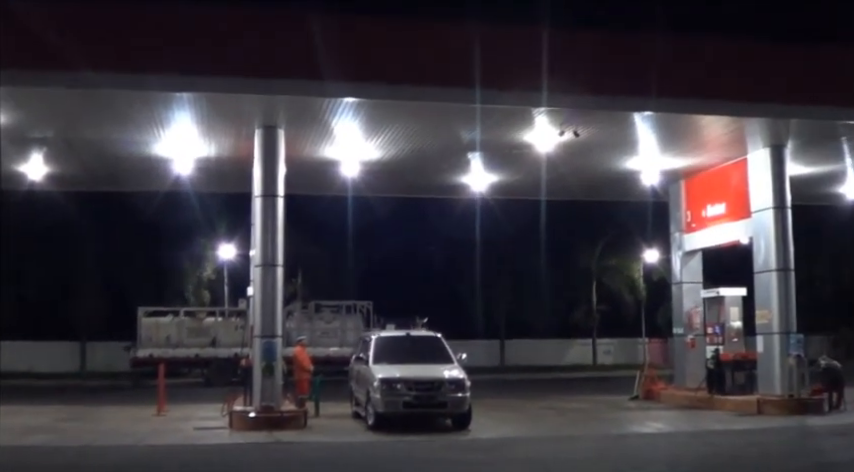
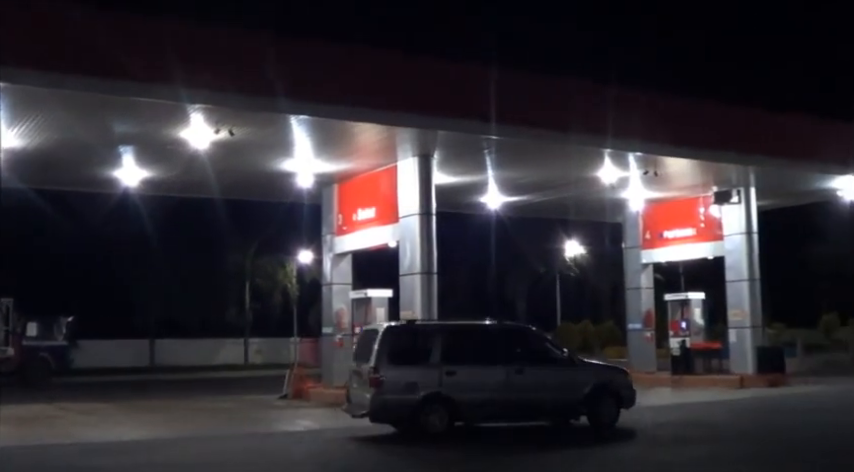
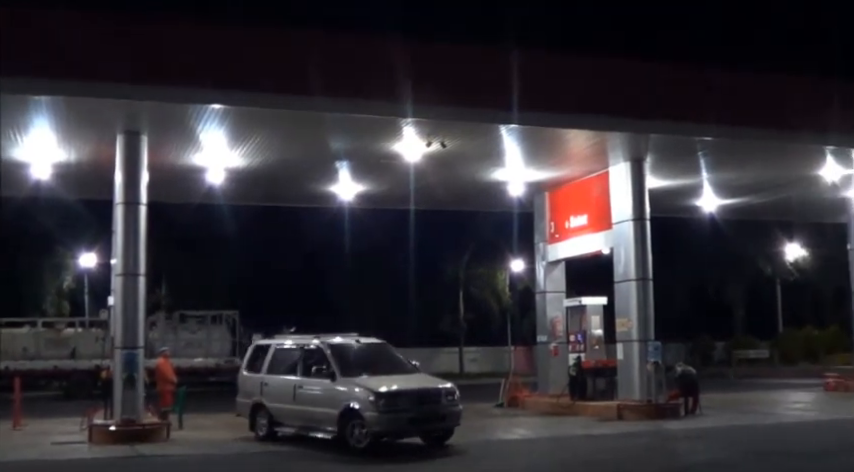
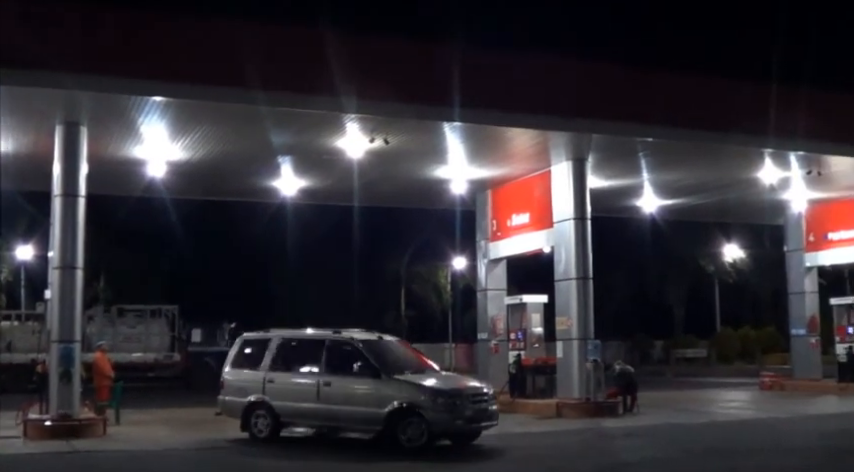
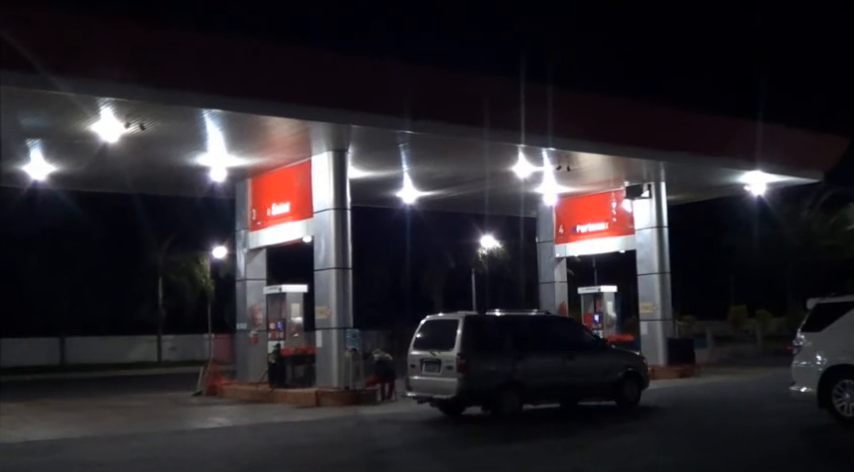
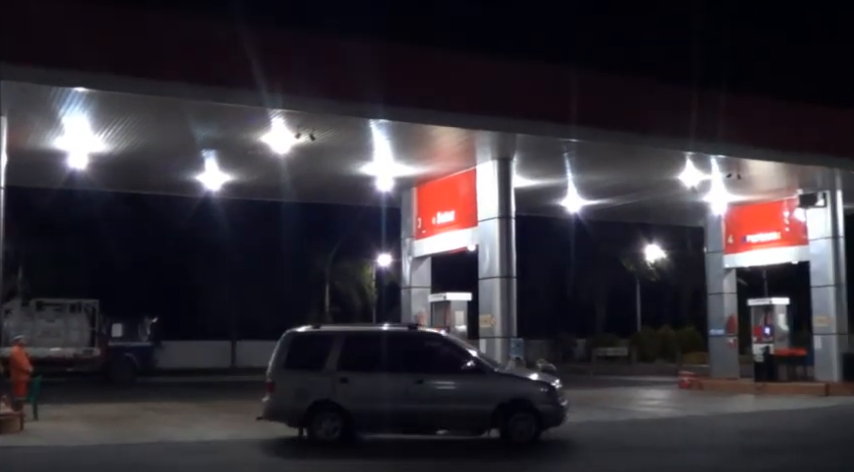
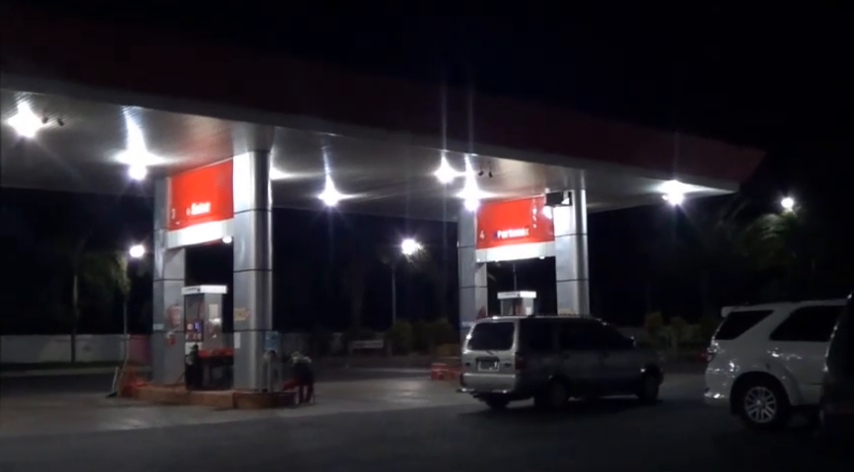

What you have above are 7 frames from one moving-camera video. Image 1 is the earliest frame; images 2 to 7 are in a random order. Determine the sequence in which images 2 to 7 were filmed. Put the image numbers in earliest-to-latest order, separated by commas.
3, 4, 6, 2, 5, 7
